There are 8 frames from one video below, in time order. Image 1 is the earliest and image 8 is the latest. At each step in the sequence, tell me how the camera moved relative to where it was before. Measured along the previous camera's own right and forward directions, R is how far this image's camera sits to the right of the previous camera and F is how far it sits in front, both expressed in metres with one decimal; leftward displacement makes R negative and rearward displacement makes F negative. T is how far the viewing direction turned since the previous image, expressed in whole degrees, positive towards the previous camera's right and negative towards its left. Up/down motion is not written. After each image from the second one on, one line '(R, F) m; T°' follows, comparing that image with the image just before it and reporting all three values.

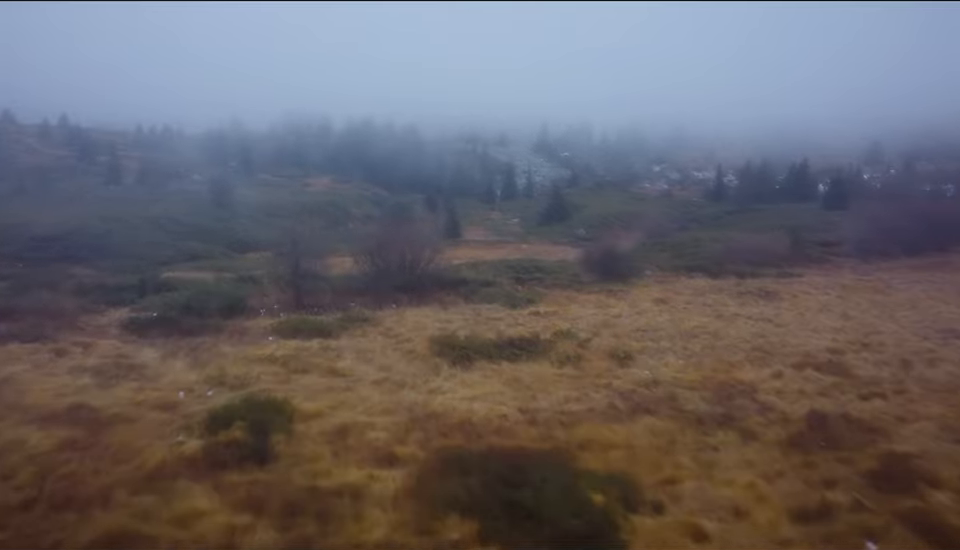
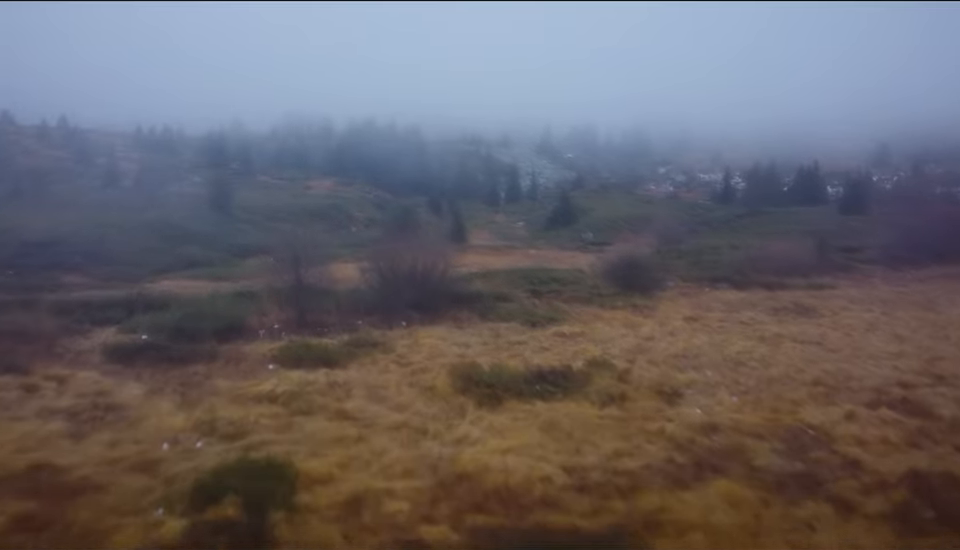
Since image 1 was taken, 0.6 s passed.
(-0.2, +1.3) m; 0°
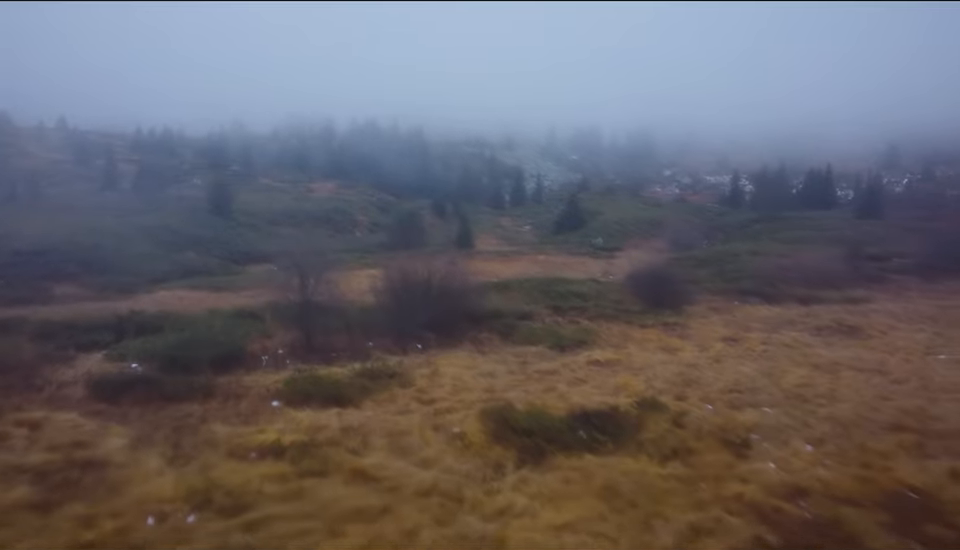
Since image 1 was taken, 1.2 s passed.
(-0.3, +1.3) m; 0°
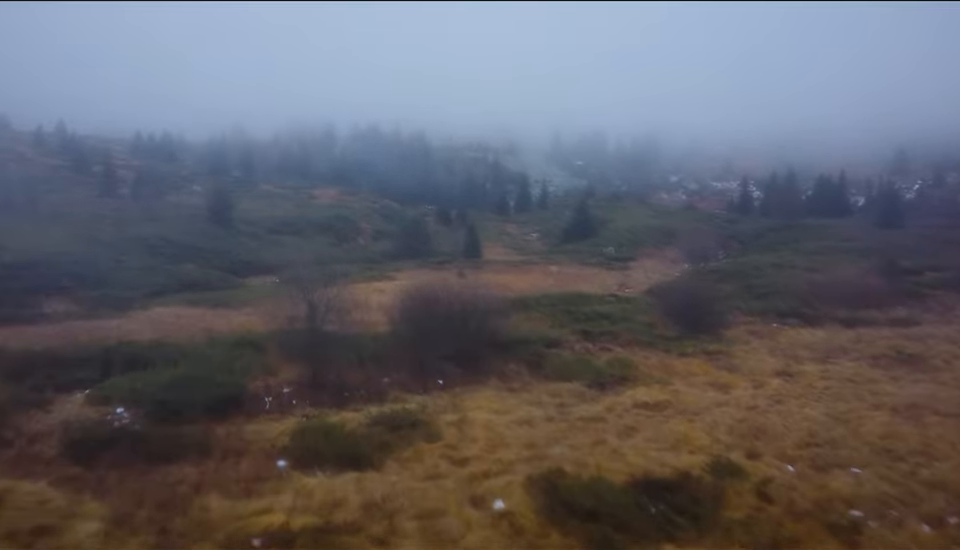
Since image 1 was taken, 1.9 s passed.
(-0.3, +1.5) m; 0°
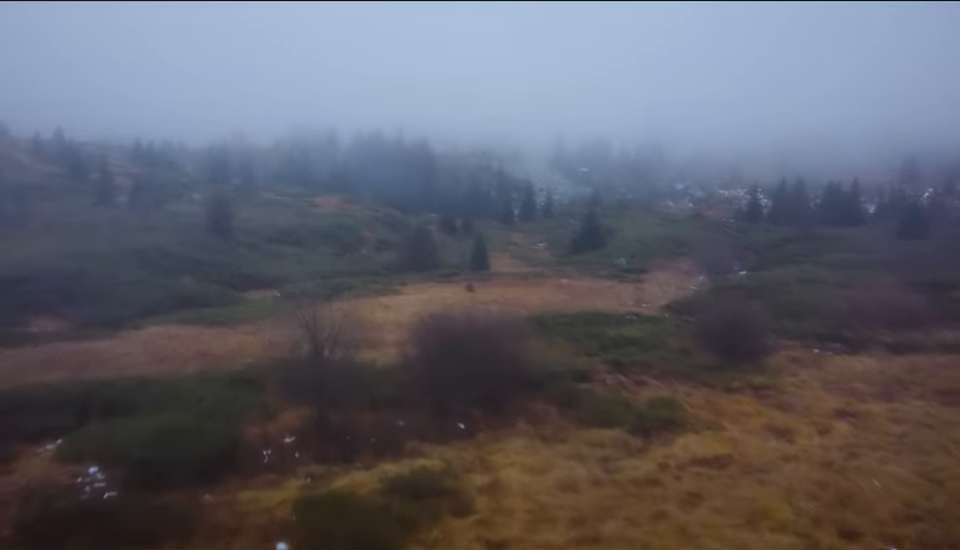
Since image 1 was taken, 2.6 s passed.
(-0.3, +1.5) m; 0°
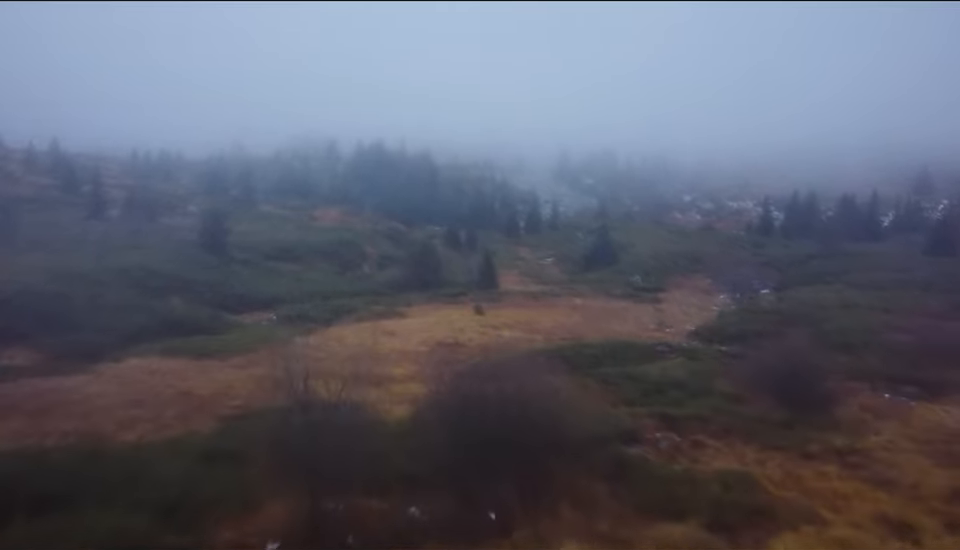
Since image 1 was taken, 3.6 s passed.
(-0.3, +2.4) m; 0°
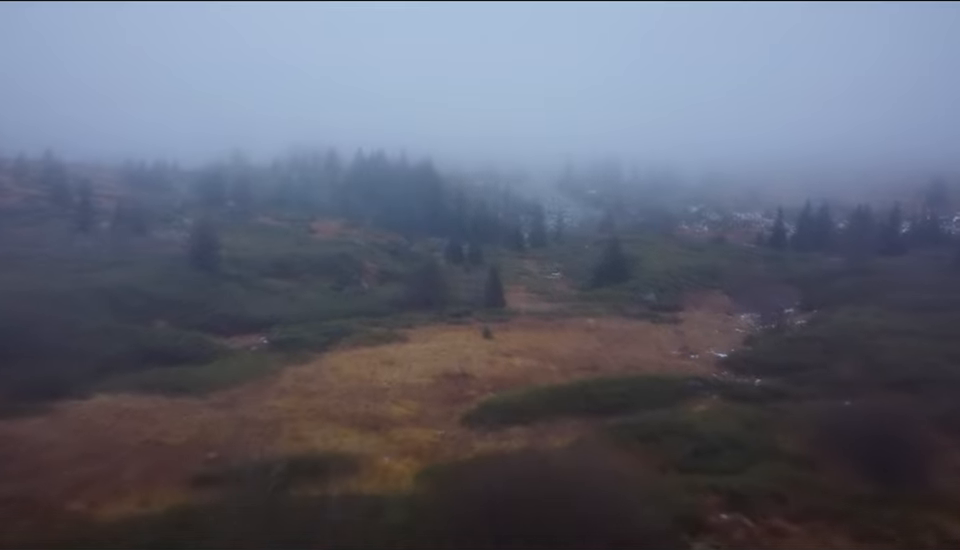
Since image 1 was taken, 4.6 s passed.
(-0.2, +2.5) m; 0°
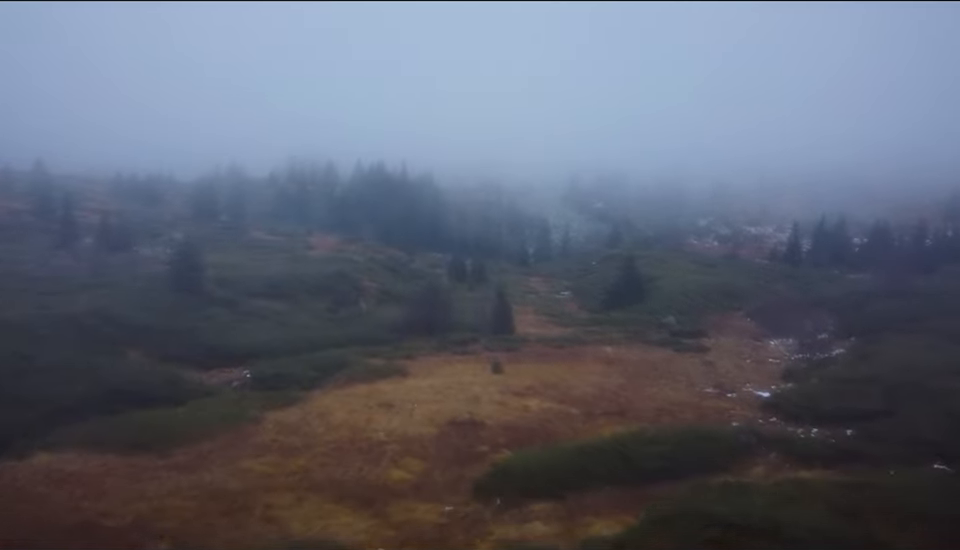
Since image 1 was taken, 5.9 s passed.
(-0.2, +3.2) m; 0°
